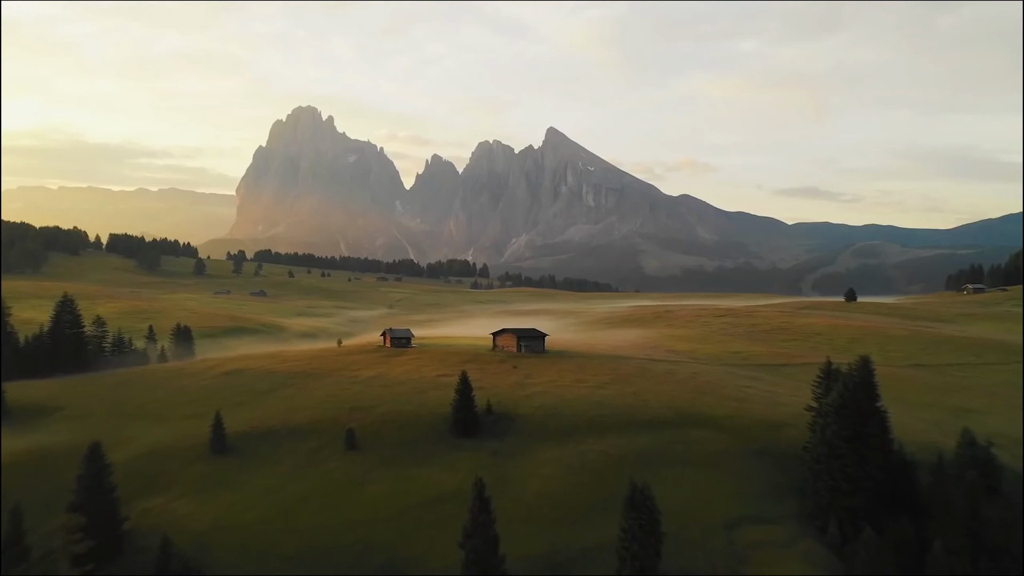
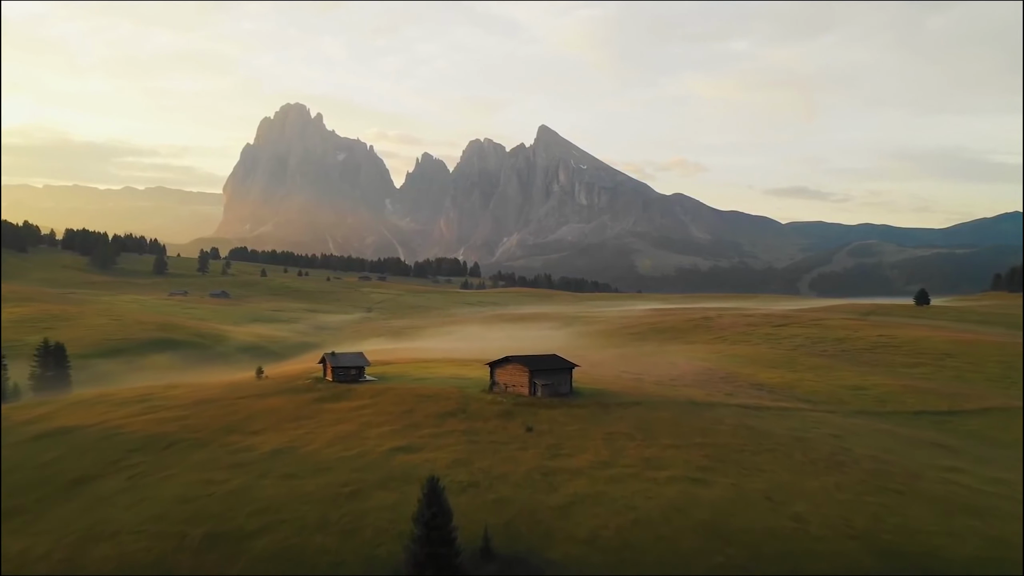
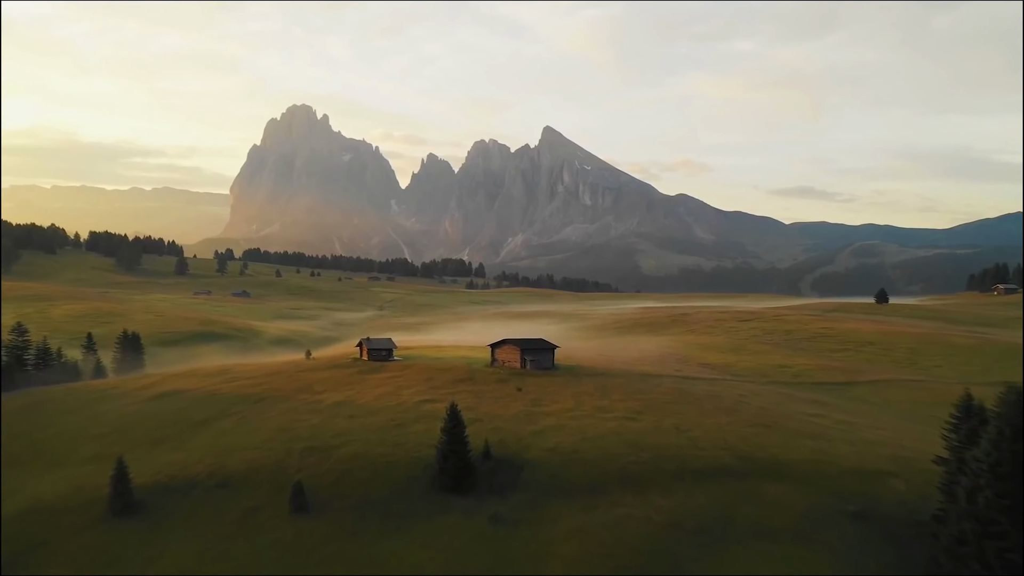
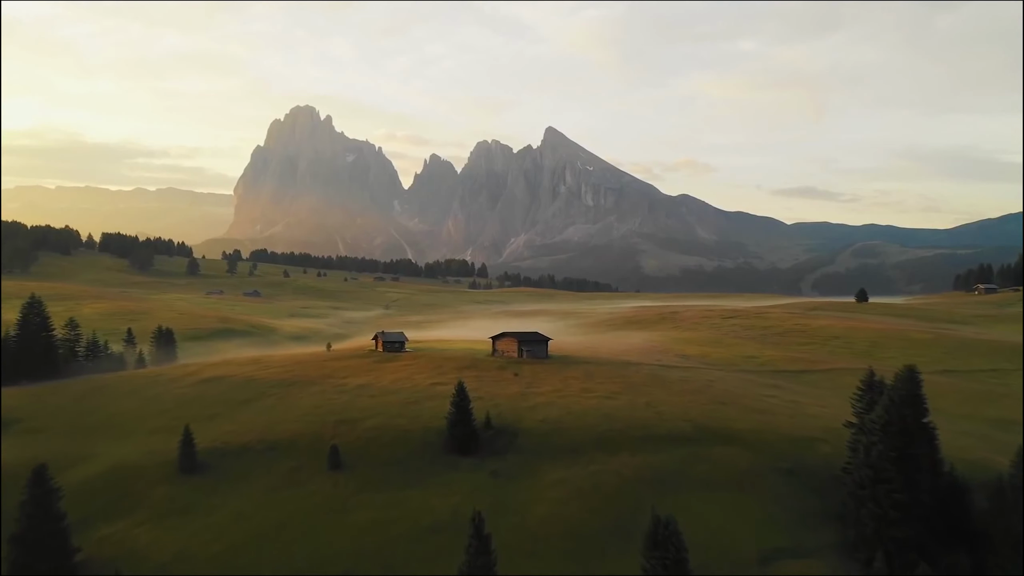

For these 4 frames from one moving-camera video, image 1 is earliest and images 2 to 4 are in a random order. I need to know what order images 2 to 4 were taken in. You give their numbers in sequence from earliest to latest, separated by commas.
4, 3, 2
